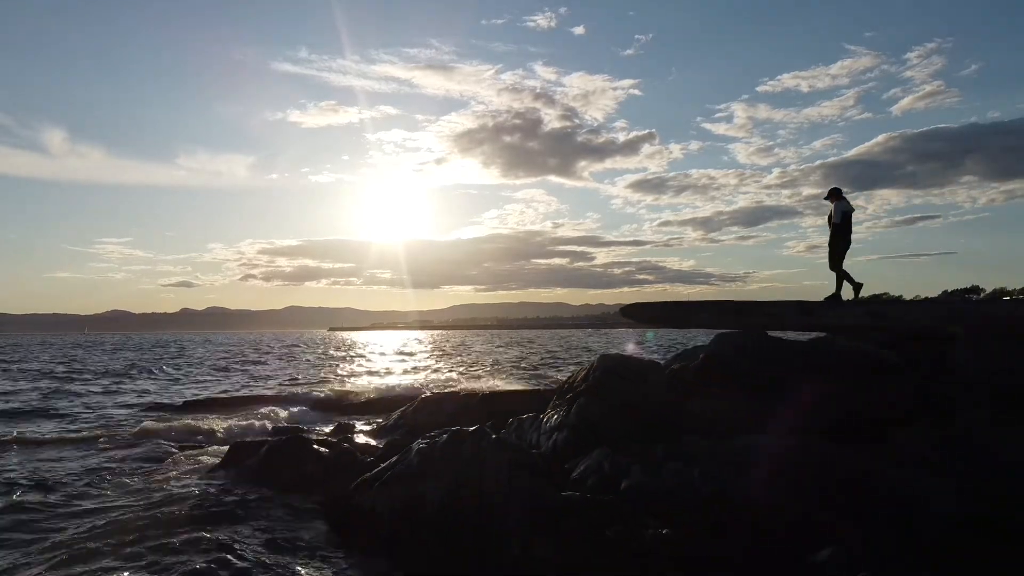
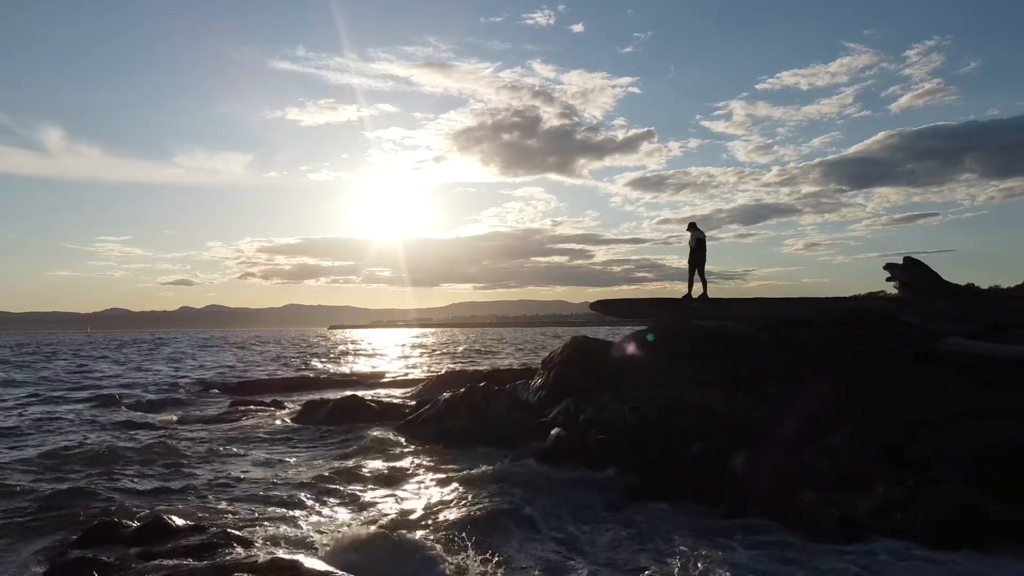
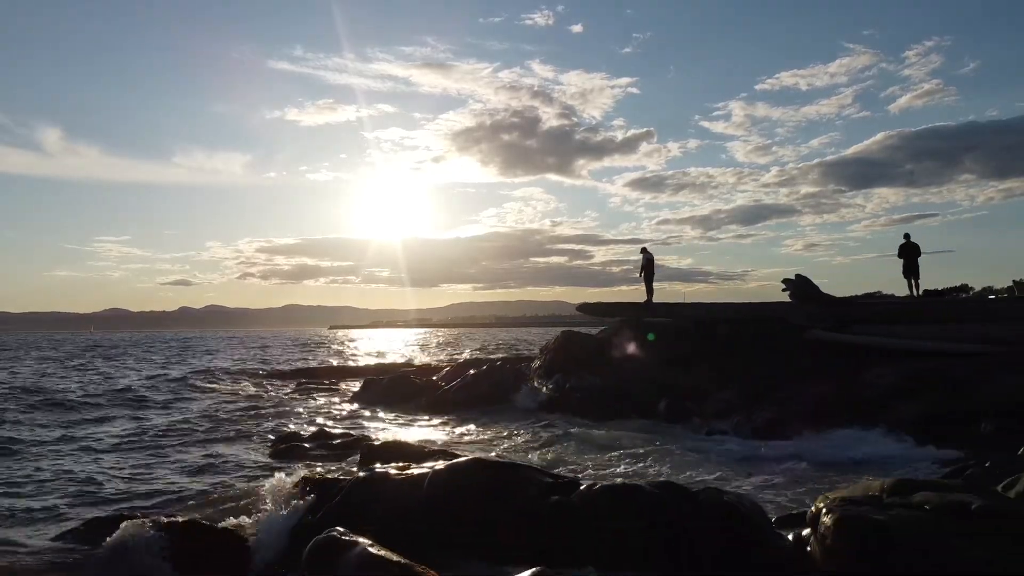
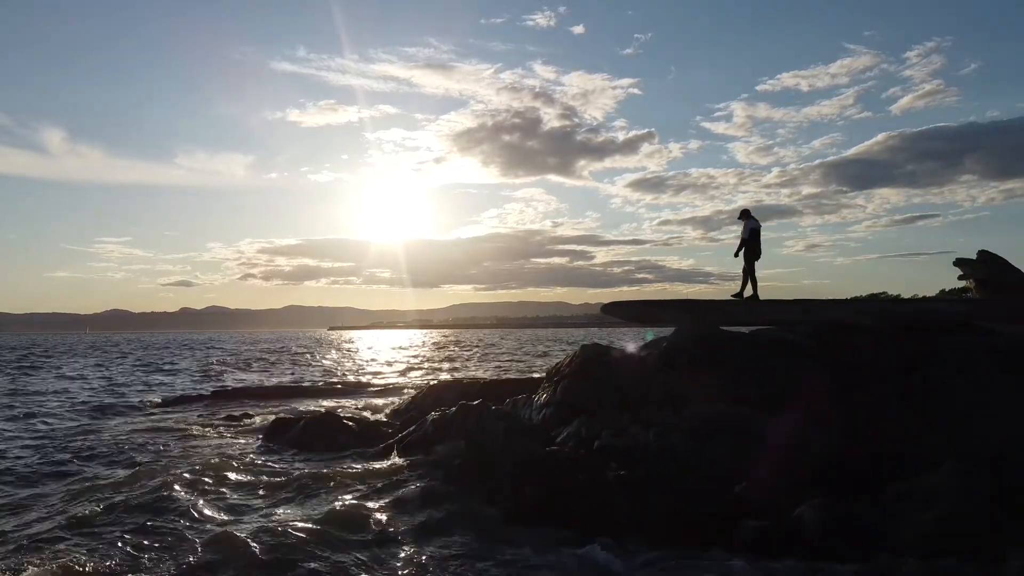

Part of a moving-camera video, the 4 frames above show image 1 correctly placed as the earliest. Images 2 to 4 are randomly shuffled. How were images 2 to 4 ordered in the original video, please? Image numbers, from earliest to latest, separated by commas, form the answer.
4, 2, 3
